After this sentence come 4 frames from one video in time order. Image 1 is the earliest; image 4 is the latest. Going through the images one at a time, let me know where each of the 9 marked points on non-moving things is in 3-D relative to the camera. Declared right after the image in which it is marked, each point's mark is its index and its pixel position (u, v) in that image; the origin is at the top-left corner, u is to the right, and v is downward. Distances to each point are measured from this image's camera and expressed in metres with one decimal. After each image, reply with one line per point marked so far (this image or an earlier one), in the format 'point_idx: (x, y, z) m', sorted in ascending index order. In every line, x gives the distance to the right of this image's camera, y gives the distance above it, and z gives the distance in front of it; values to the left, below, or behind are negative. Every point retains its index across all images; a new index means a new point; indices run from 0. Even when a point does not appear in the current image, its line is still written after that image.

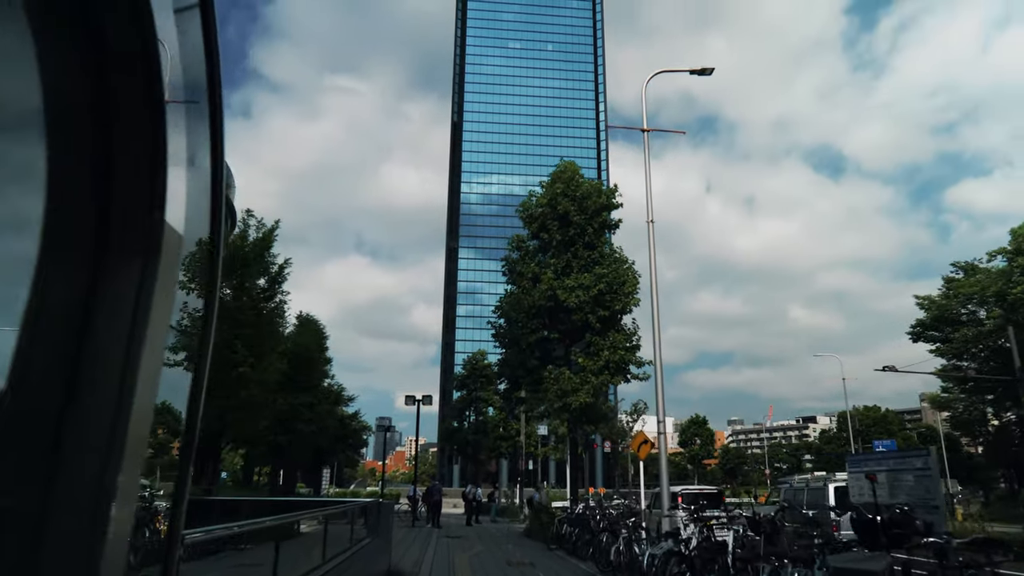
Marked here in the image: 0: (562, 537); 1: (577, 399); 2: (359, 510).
0: (+1.3, -6.6, +16.7) m
1: (+2.1, -3.4, +19.6) m
2: (-3.0, -4.4, +12.5) m
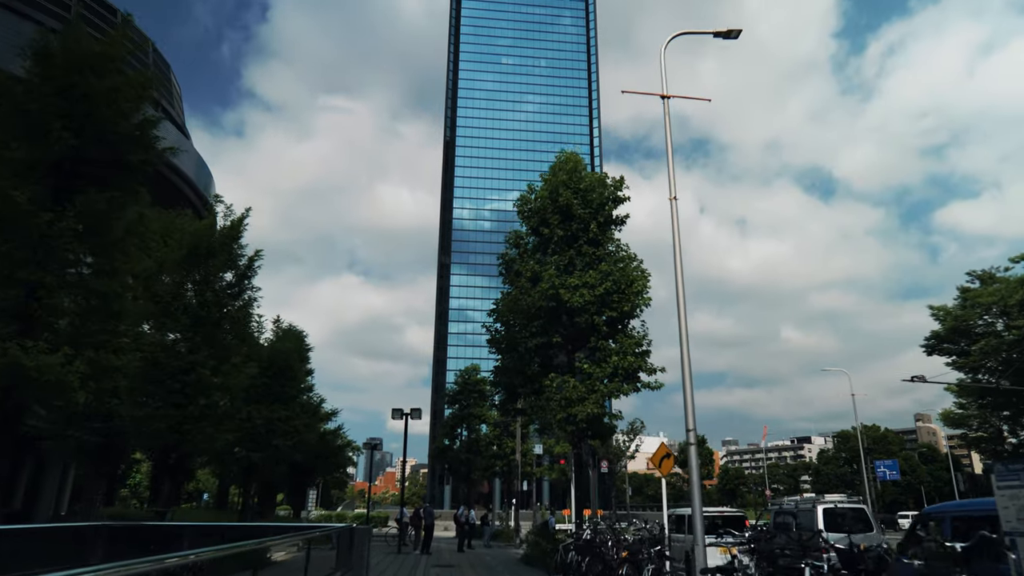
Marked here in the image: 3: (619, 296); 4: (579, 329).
0: (+1.3, -6.4, +14.5) m
1: (+2.0, -3.4, +17.5) m
2: (-3.0, -4.1, +10.3) m
3: (+3.2, -0.3, +18.7) m
4: (+2.0, -1.2, +18.9) m
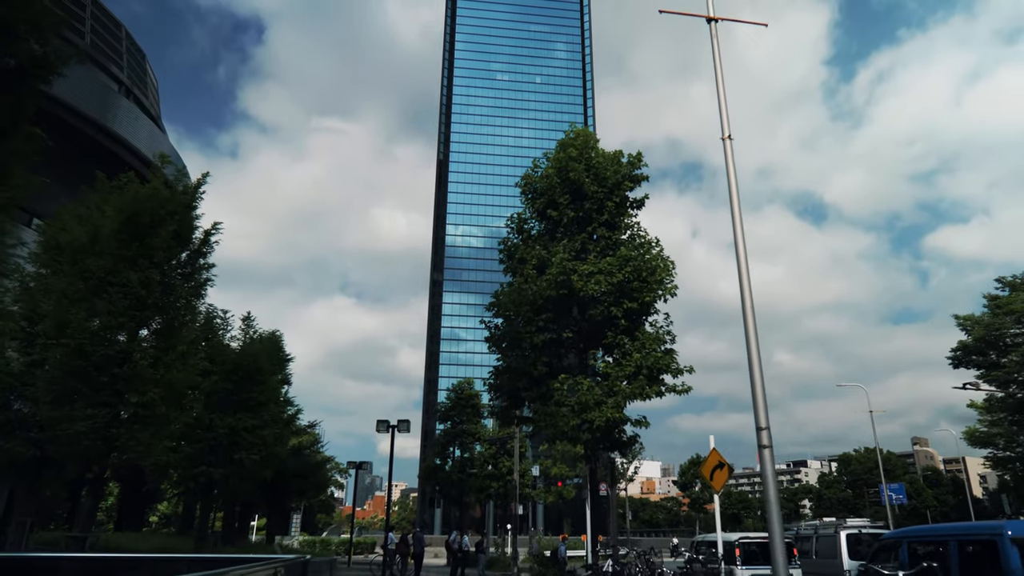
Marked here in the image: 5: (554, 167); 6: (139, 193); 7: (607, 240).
0: (+1.4, -5.9, +11.8) m
1: (+2.1, -3.0, +14.9) m
2: (-2.8, -3.4, +7.6) m
3: (+3.3, +0.1, +16.2) m
4: (+2.1, -0.9, +16.3) m
5: (+1.2, +3.4, +17.8) m
6: (-7.7, +2.0, +13.1) m
7: (+2.5, +1.3, +16.9) m
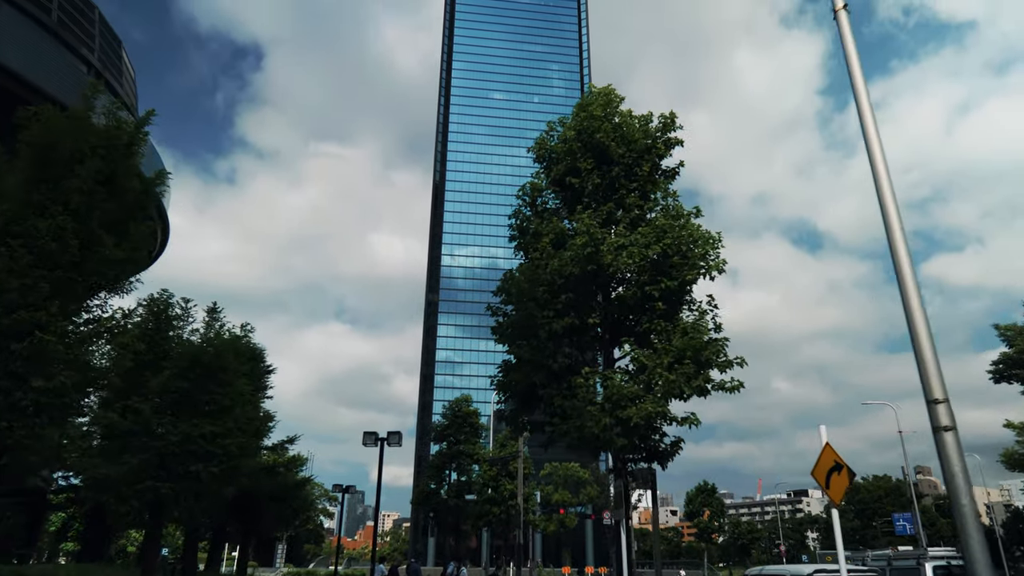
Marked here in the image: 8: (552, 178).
0: (+1.7, -5.2, +8.8) m
1: (+2.4, -2.4, +12.0) m
2: (-2.5, -2.5, +4.7) m
3: (+3.6, +0.6, +13.5) m
4: (+2.4, -0.4, +13.5) m
5: (+1.5, +3.8, +15.2) m
6: (-7.4, +2.7, +10.4) m
7: (+2.8, +1.8, +14.2) m
8: (+1.0, +2.7, +15.2) m
